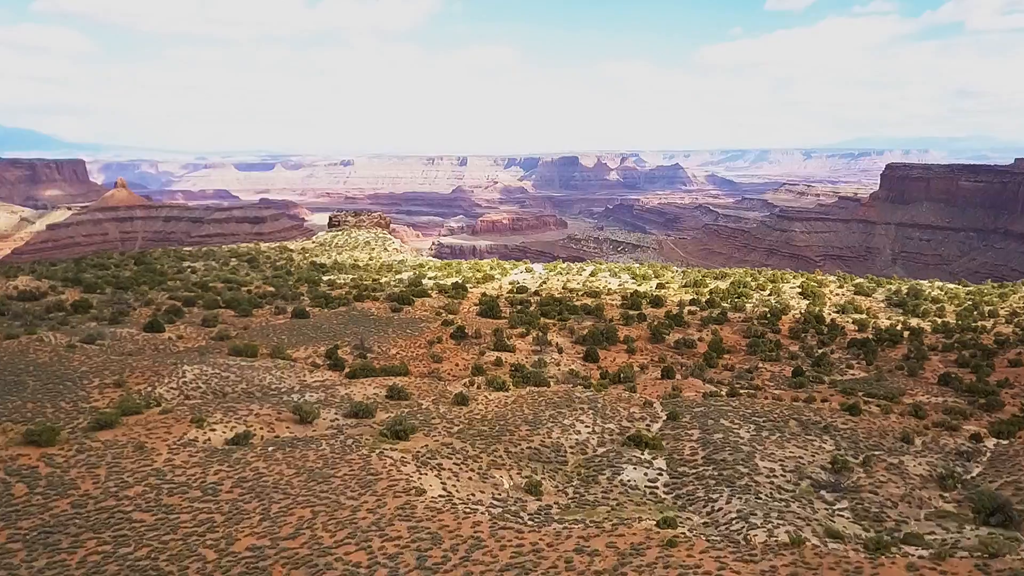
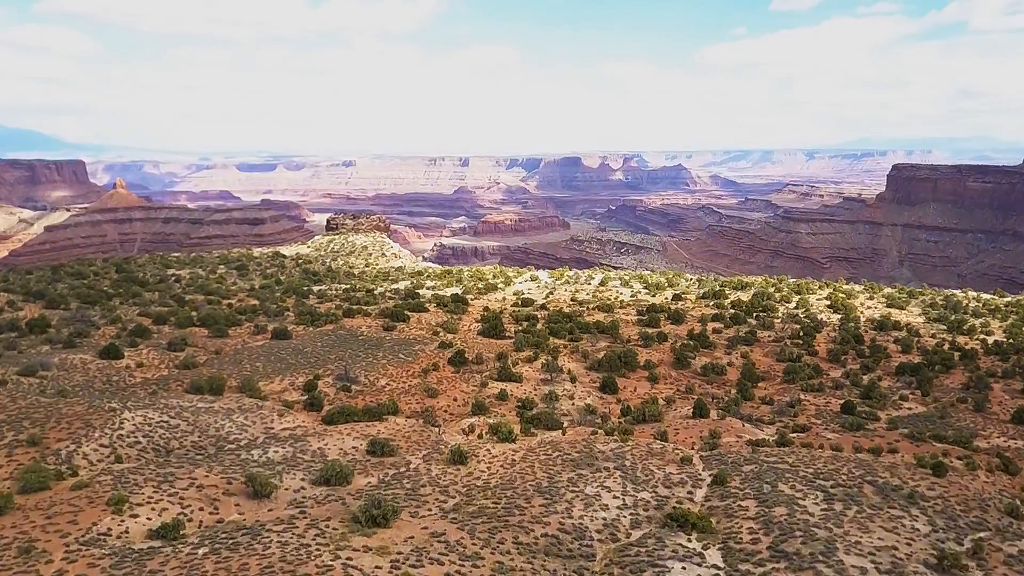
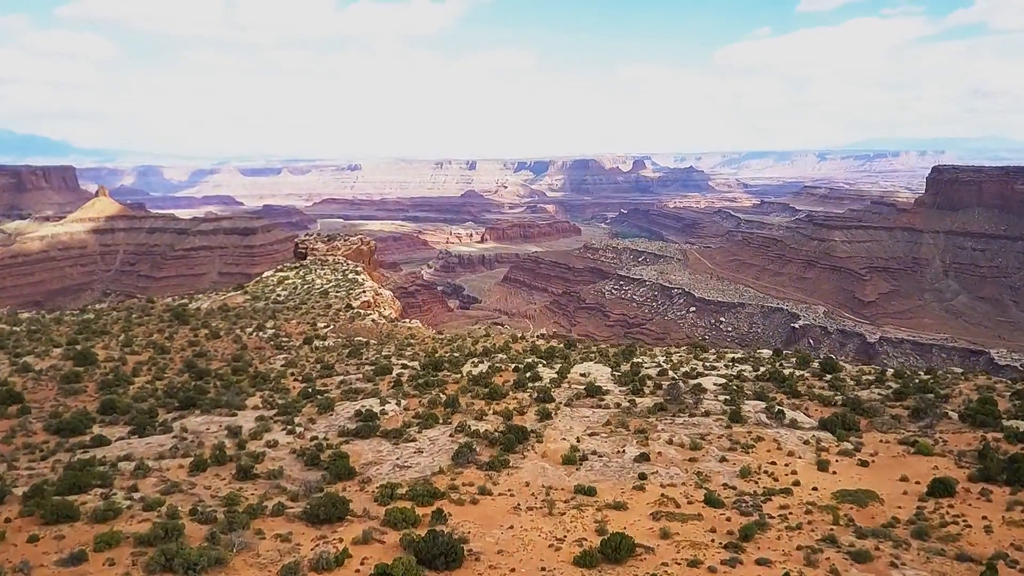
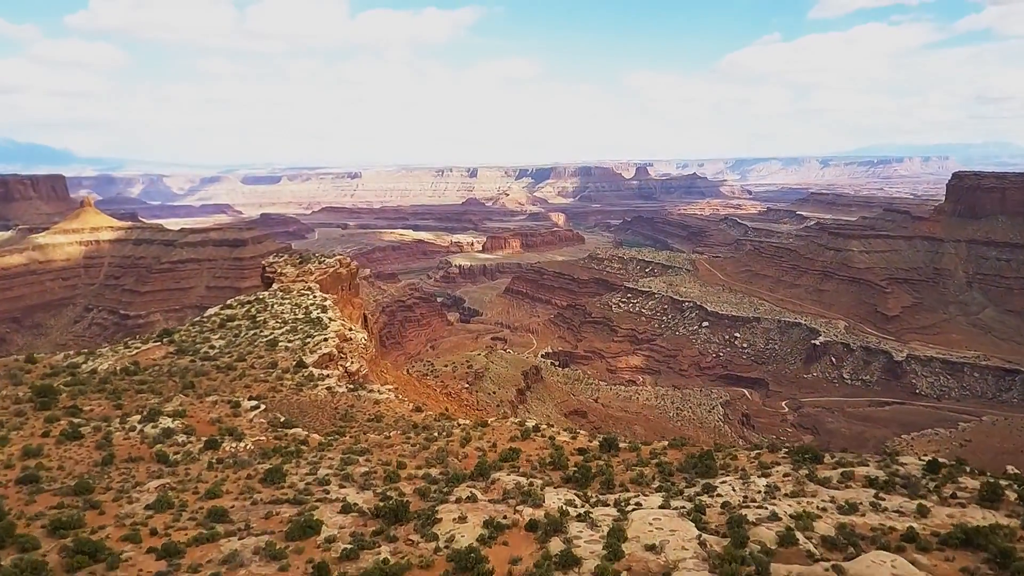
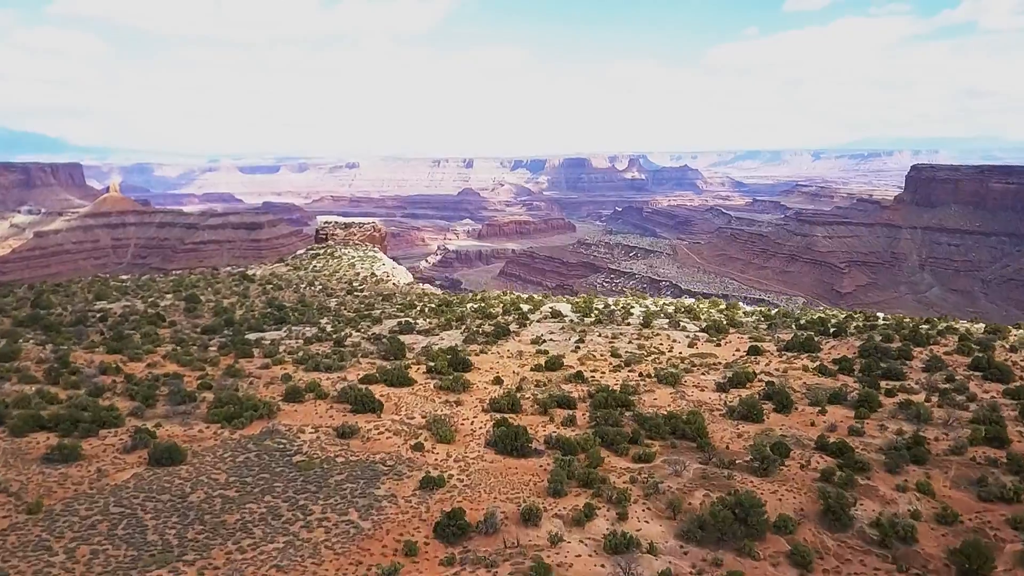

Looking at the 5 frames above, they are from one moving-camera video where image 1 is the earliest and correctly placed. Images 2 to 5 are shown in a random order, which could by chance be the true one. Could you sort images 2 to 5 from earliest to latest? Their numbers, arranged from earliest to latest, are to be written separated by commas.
2, 5, 3, 4
